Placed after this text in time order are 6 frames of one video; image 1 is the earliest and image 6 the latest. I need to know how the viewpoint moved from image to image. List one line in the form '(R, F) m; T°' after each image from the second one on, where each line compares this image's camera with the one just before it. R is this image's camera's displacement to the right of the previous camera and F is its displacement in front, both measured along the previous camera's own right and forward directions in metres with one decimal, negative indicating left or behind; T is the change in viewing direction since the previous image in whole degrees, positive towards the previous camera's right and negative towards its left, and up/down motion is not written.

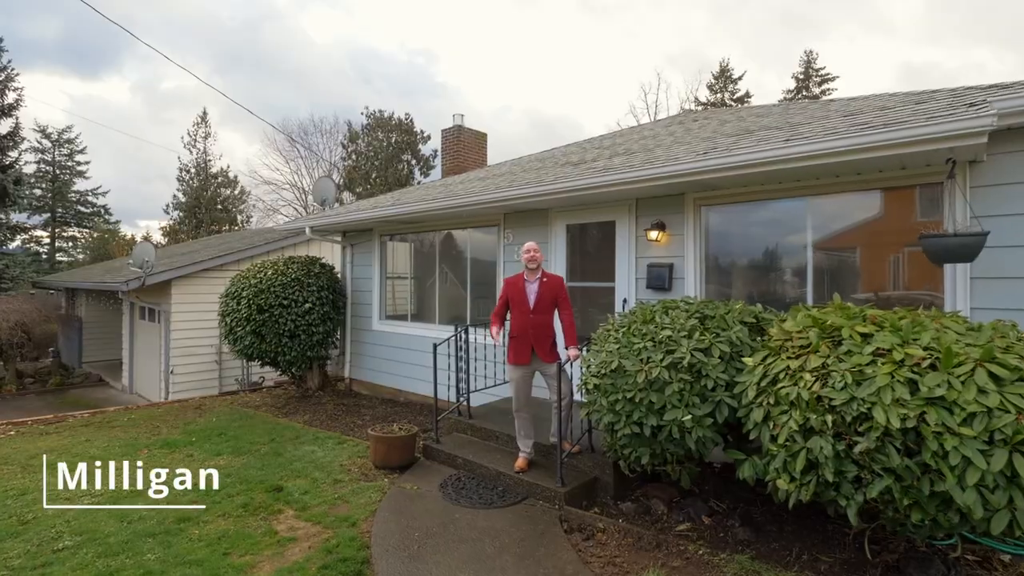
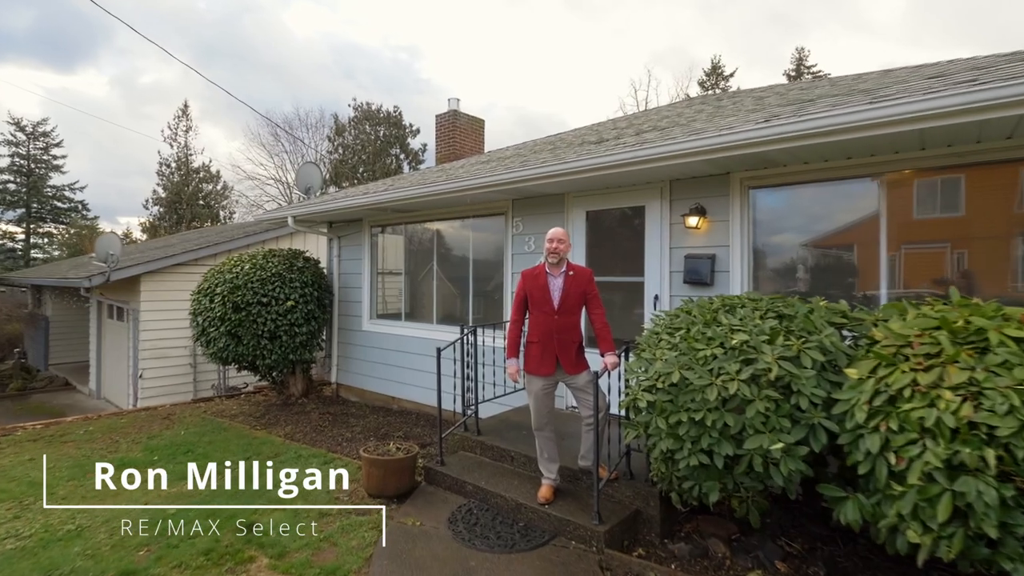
(-0.2, +0.7) m; +1°
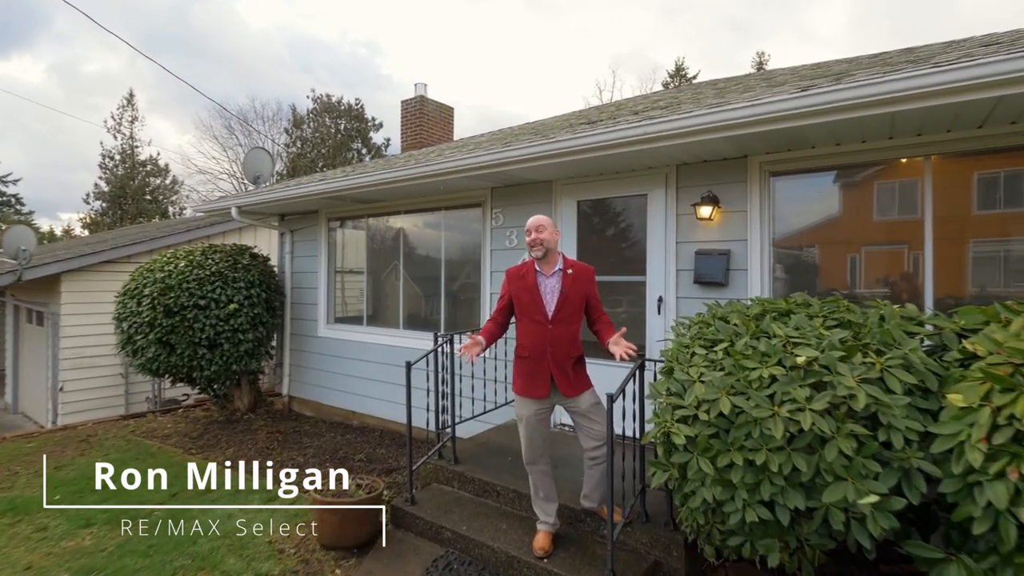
(-0.1, +0.6) m; +4°
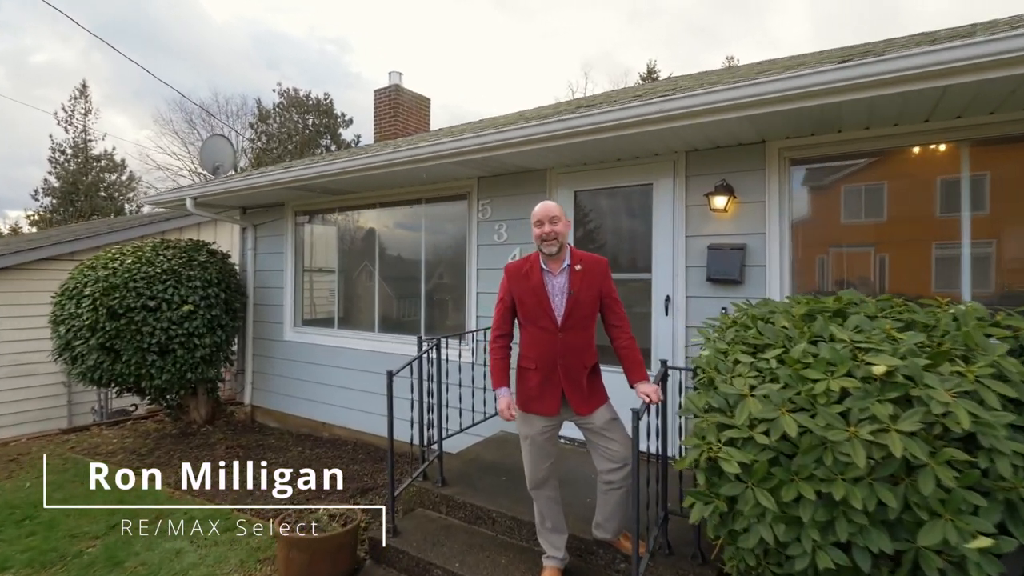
(-0.1, +0.4) m; +3°
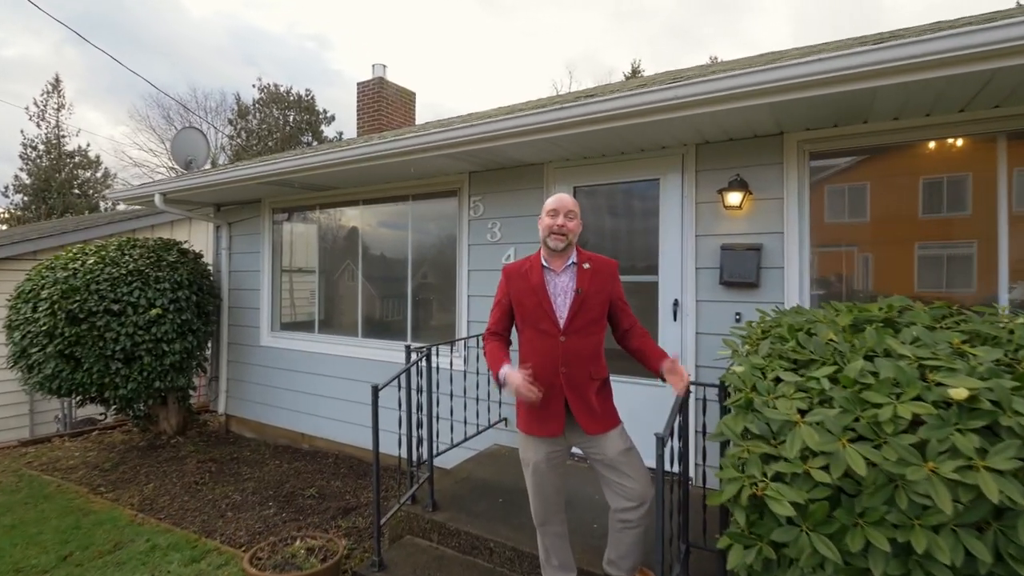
(-0.1, +0.3) m; +2°
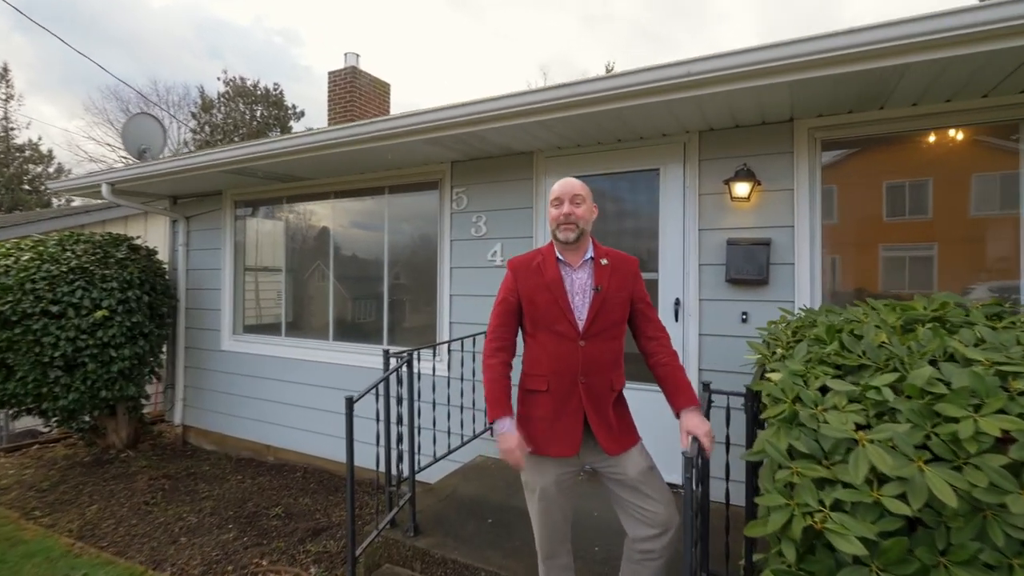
(-0.1, +0.3) m; +3°
